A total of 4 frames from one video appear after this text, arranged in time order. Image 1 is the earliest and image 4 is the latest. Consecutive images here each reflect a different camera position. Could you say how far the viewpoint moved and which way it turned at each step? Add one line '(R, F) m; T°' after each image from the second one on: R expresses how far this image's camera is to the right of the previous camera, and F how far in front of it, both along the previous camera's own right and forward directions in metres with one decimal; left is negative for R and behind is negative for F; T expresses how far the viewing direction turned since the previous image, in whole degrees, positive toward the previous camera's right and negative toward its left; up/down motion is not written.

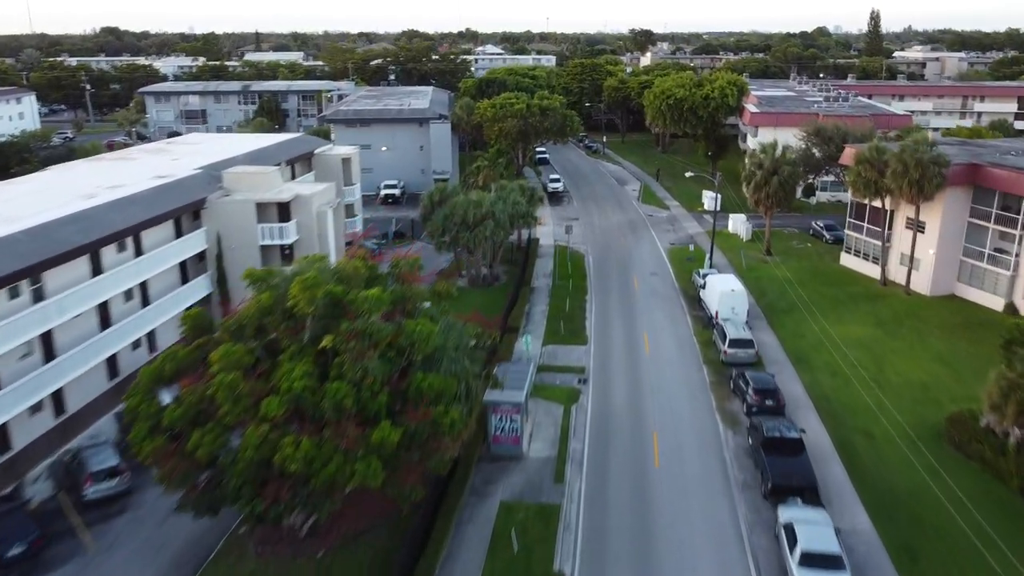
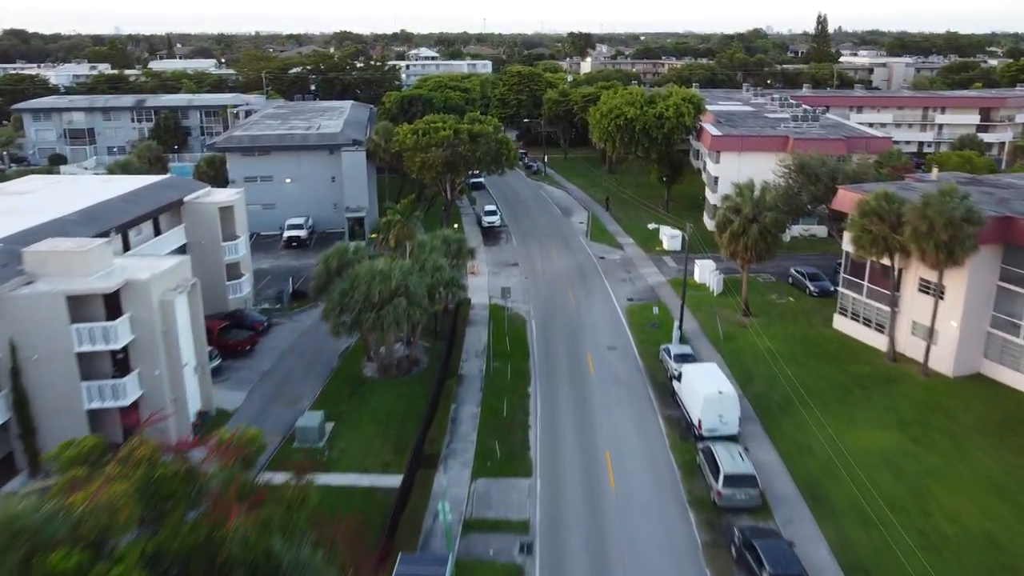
(+0.9, +8.3) m; +4°
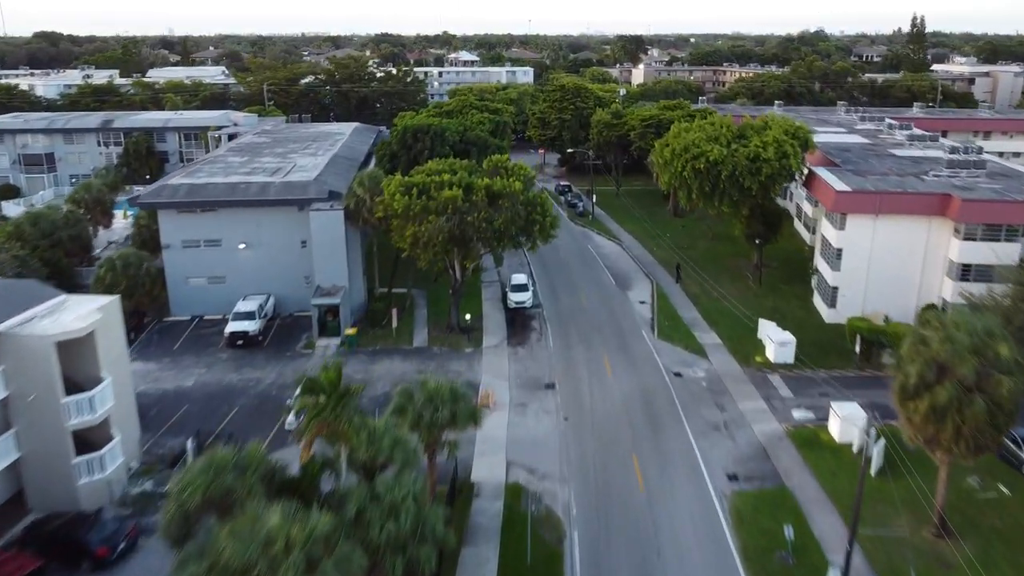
(+0.3, +14.8) m; -3°
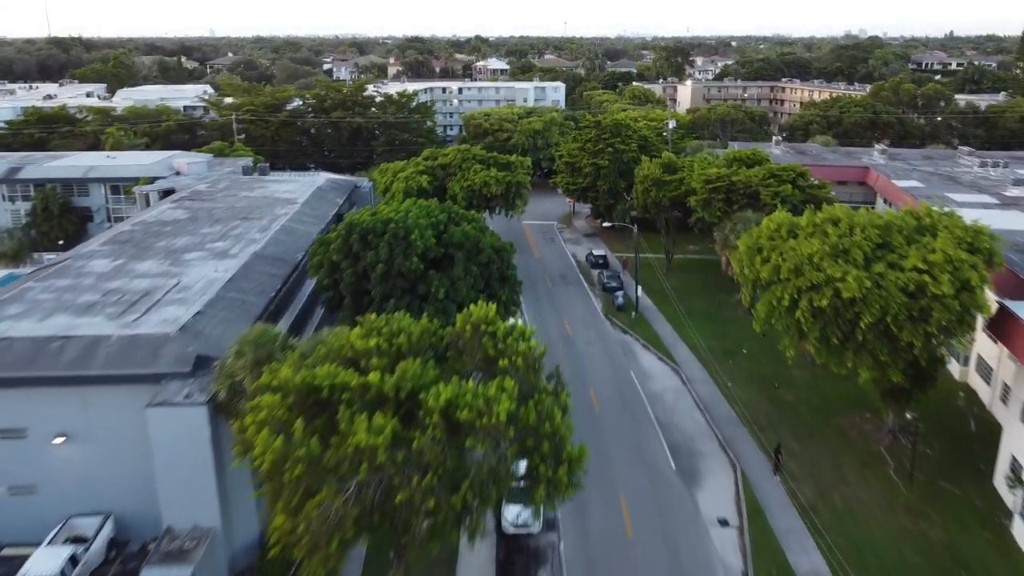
(+1.0, +15.7) m; -2°
